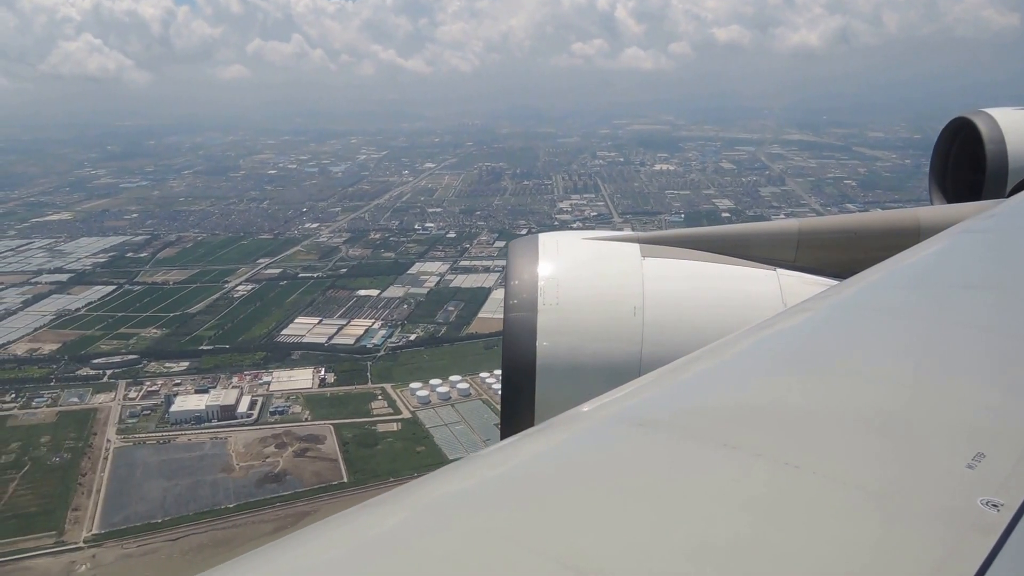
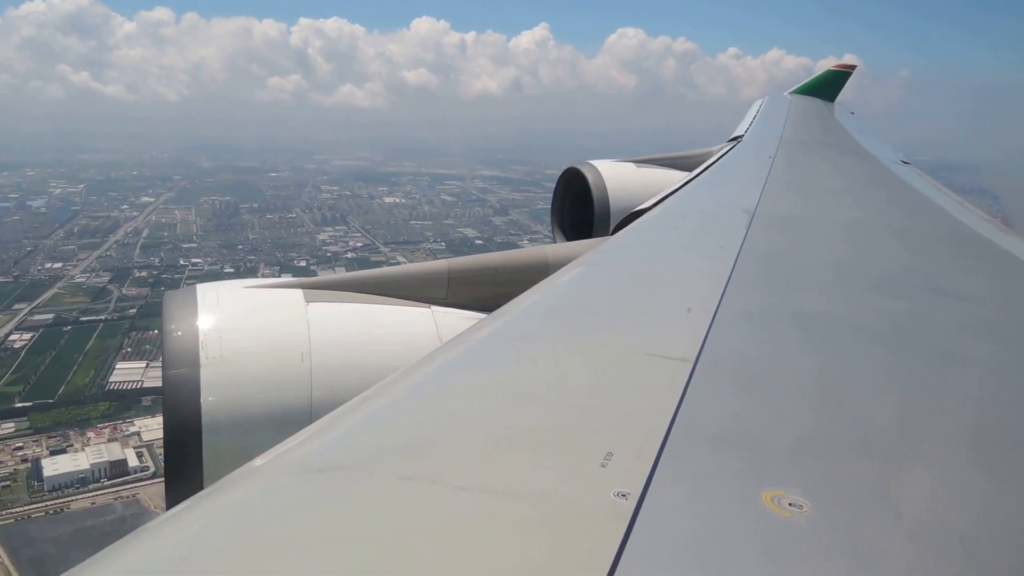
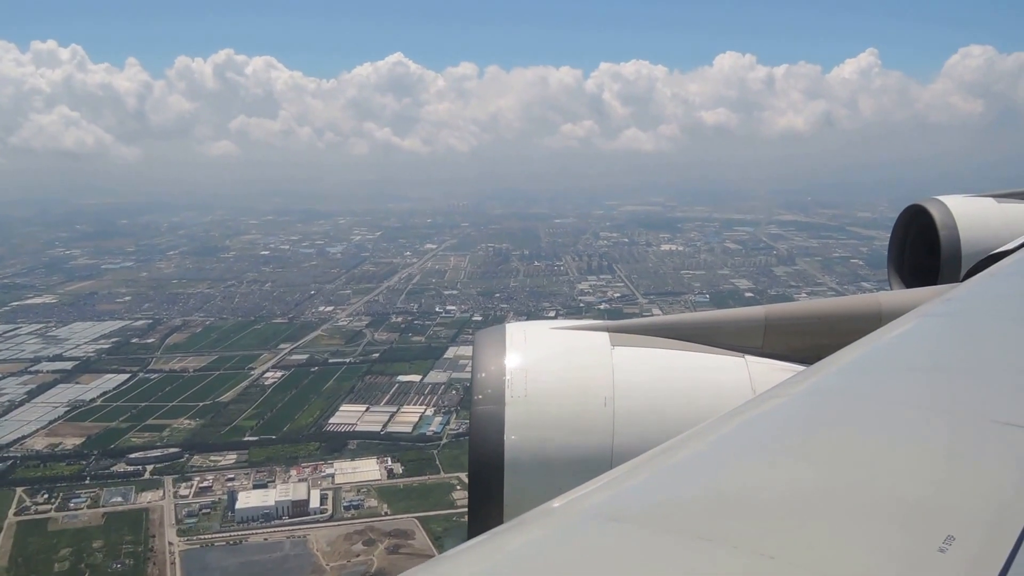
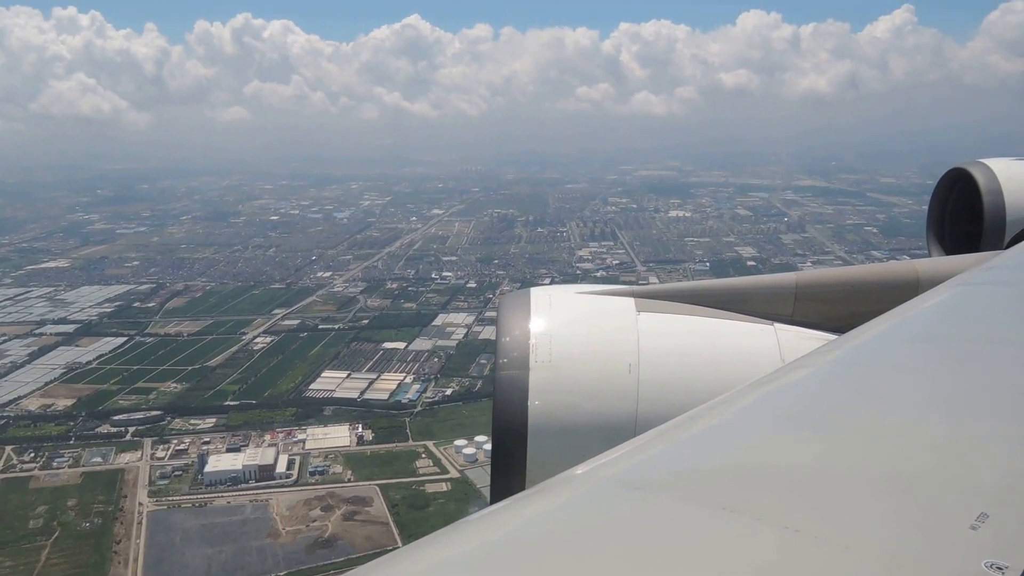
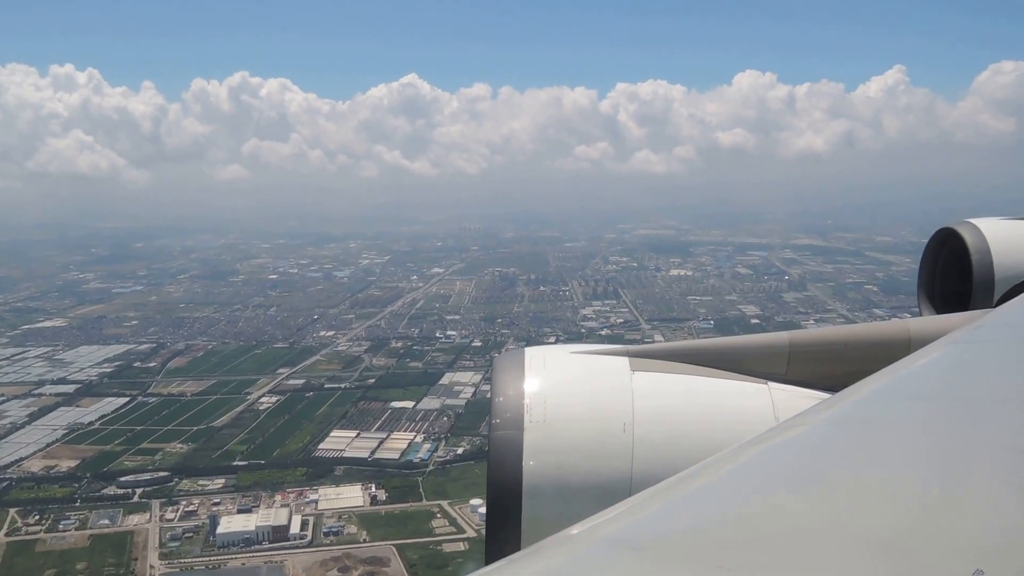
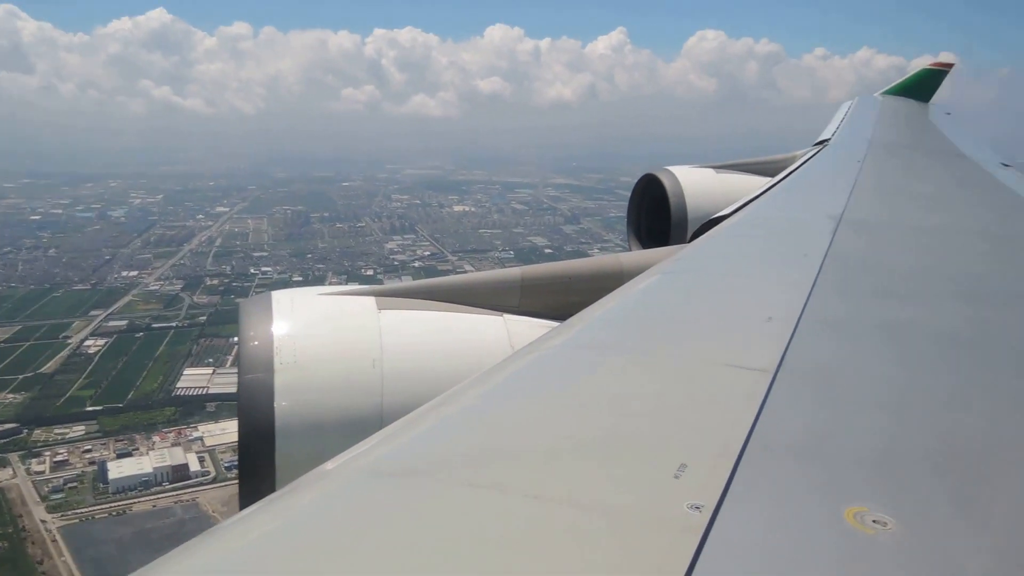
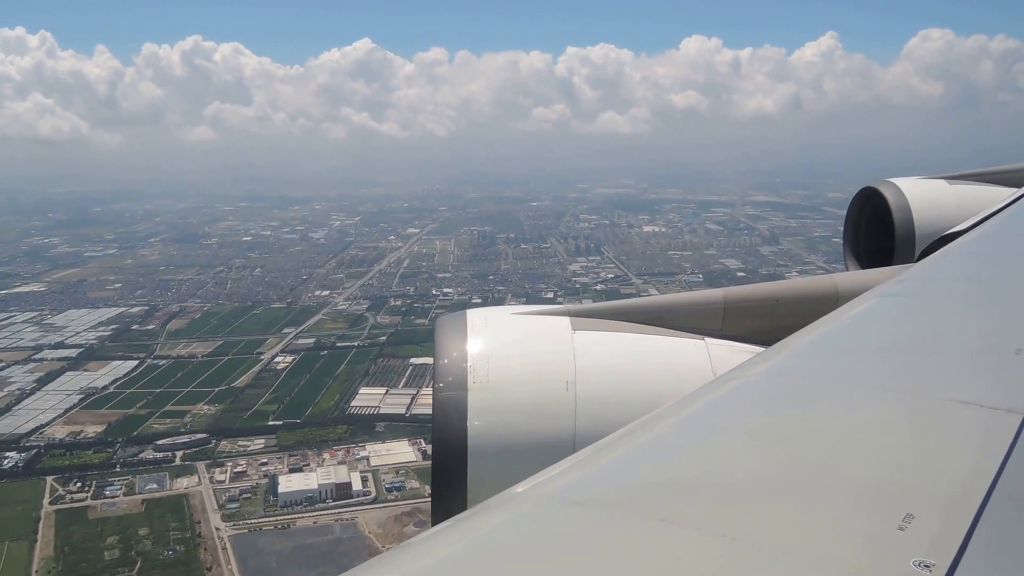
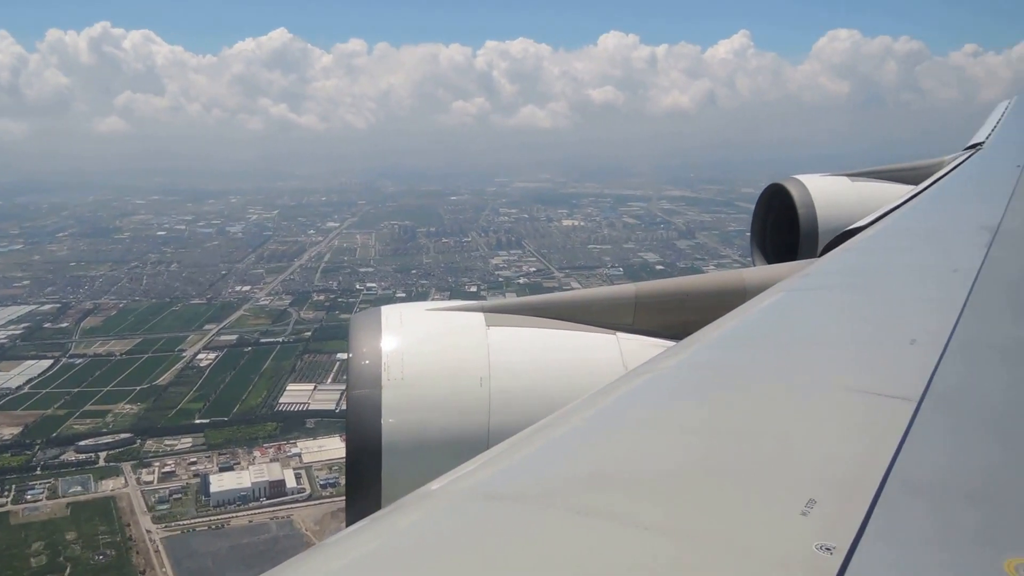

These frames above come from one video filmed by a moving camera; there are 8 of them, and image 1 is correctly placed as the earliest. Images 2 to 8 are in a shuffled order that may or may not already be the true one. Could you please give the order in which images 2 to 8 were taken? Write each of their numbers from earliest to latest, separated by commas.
4, 5, 3, 7, 8, 6, 2
